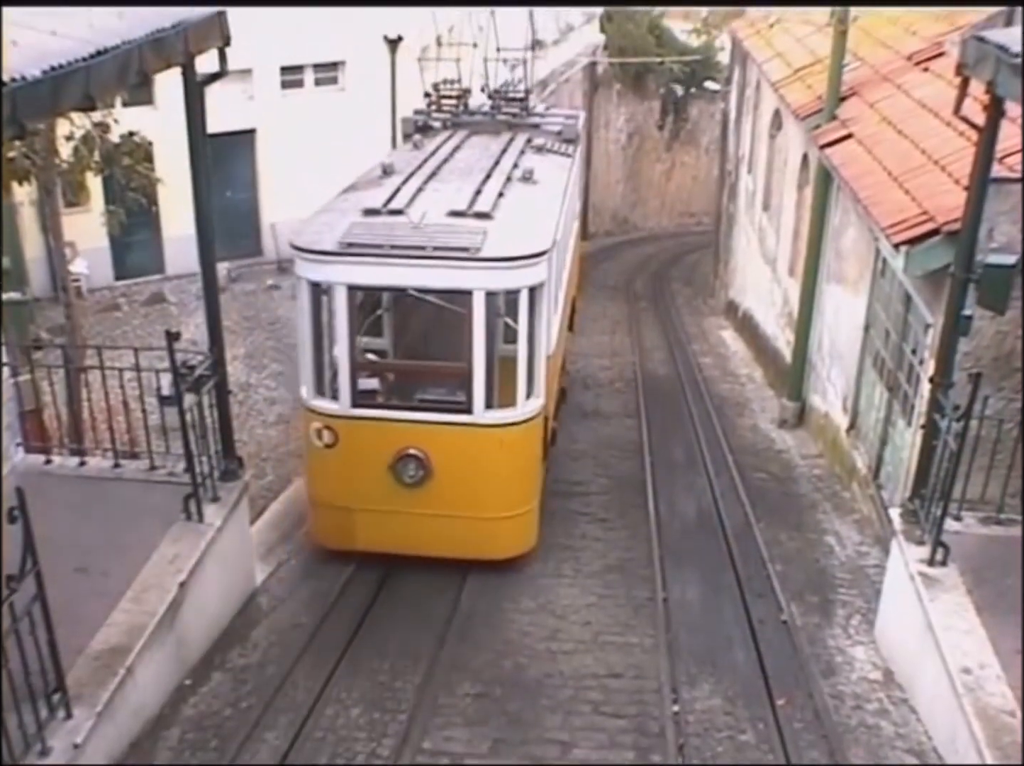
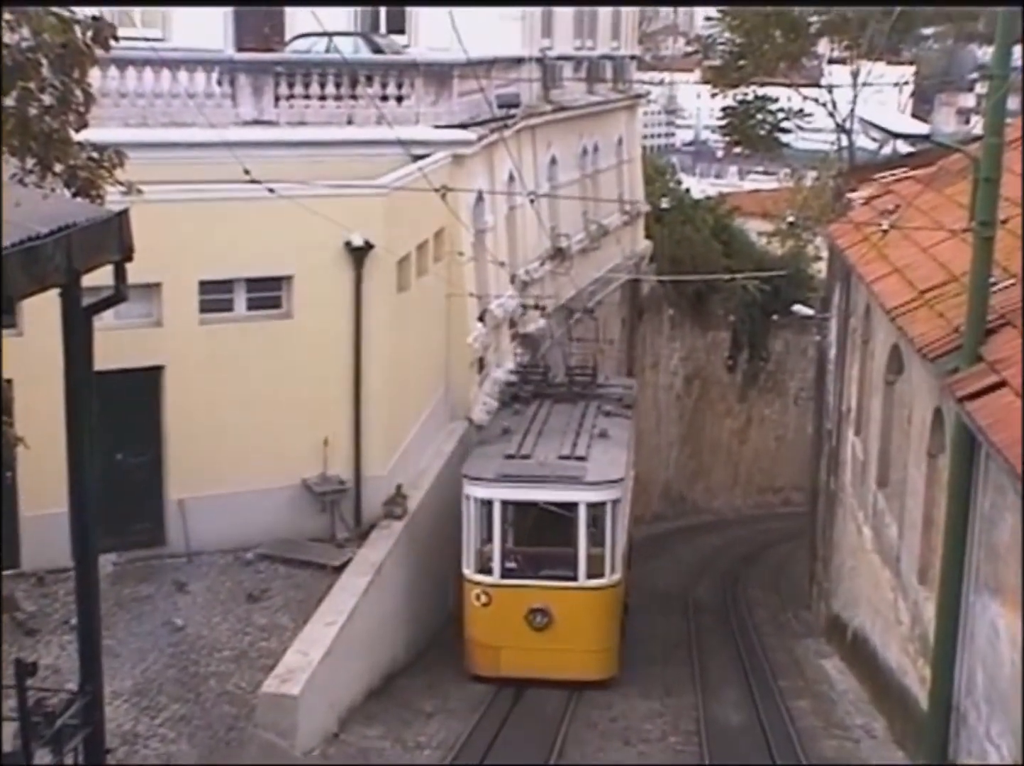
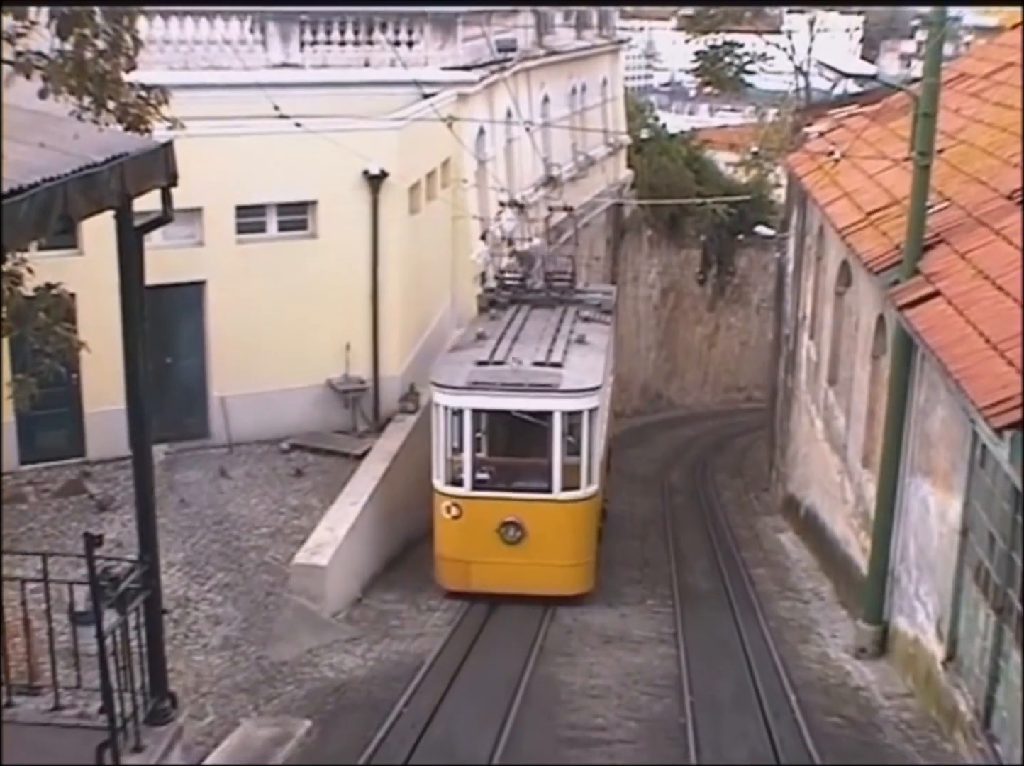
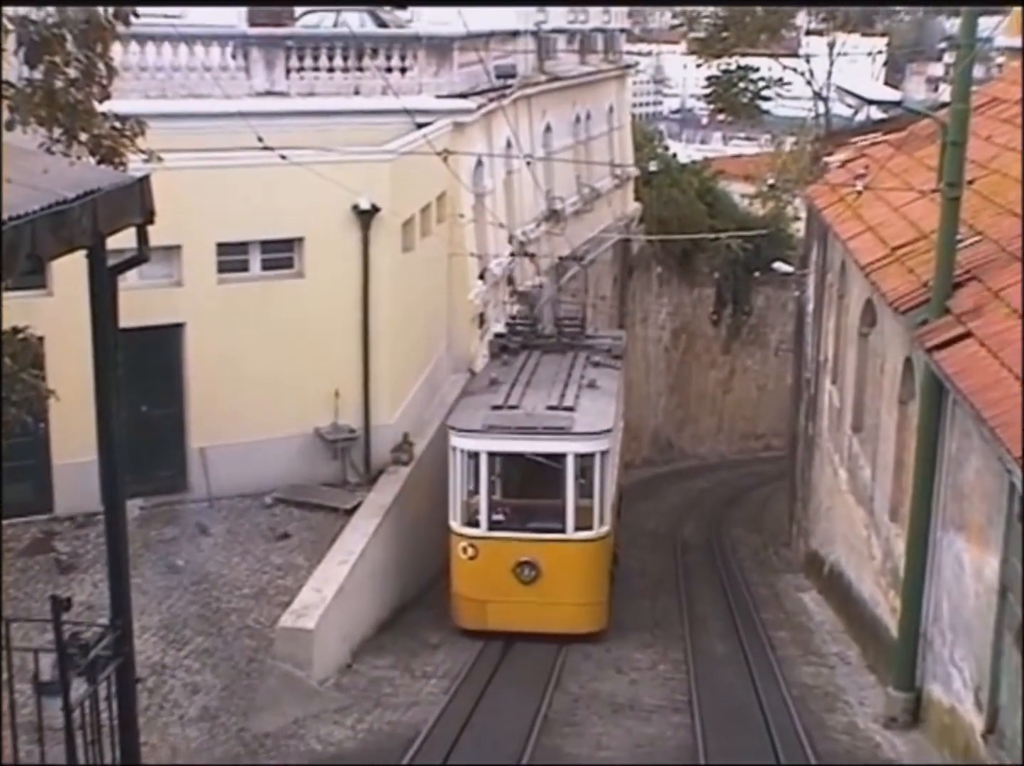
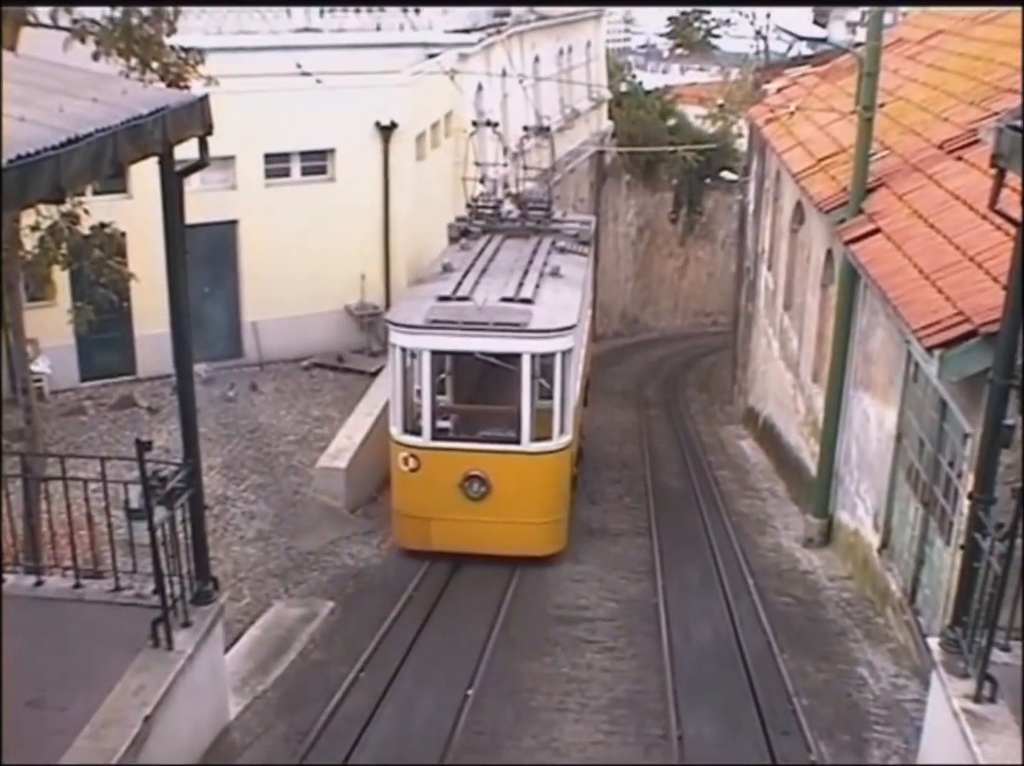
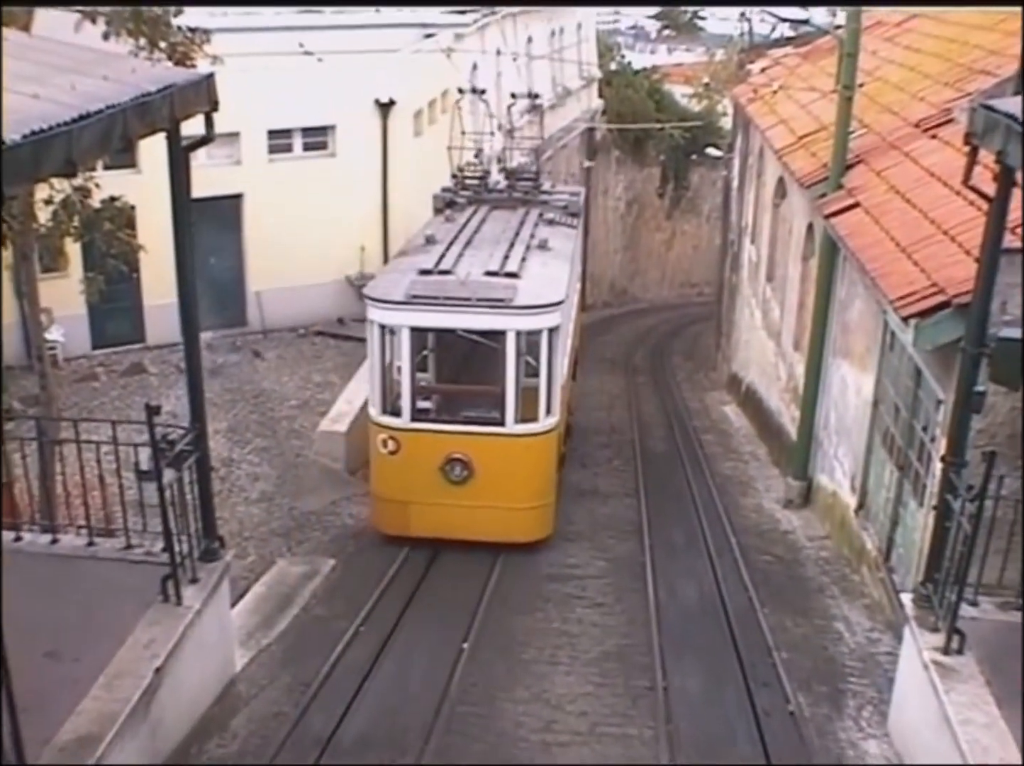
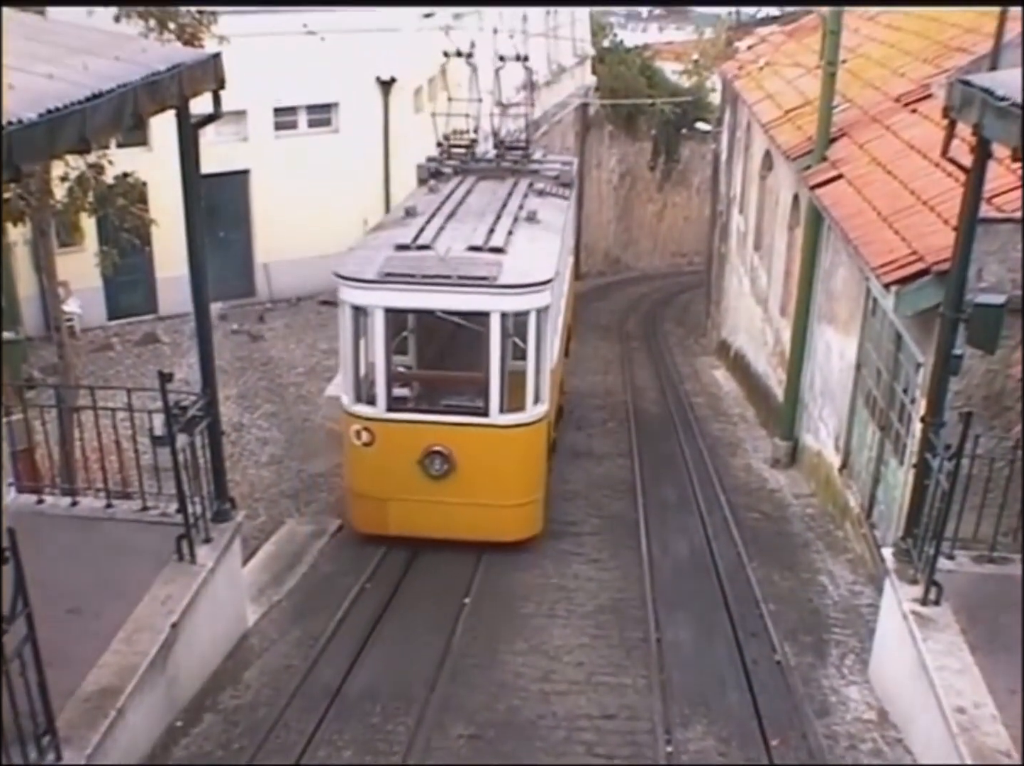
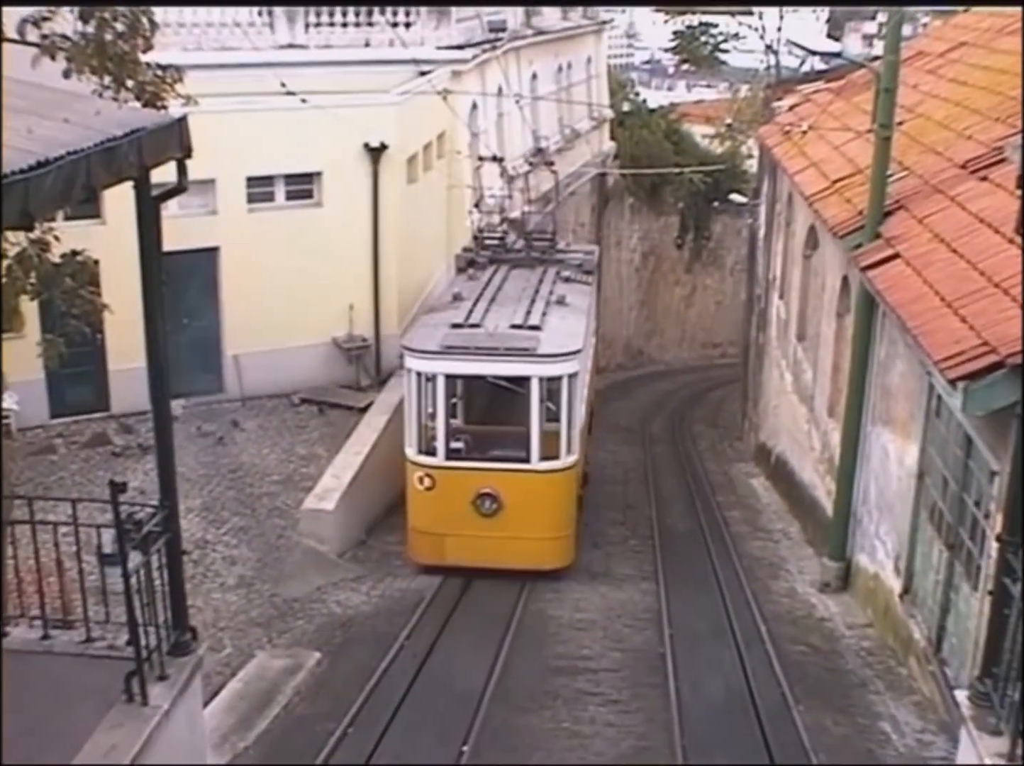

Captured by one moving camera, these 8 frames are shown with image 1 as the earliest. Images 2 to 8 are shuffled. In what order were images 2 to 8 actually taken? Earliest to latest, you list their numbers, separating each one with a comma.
7, 6, 5, 8, 3, 4, 2
